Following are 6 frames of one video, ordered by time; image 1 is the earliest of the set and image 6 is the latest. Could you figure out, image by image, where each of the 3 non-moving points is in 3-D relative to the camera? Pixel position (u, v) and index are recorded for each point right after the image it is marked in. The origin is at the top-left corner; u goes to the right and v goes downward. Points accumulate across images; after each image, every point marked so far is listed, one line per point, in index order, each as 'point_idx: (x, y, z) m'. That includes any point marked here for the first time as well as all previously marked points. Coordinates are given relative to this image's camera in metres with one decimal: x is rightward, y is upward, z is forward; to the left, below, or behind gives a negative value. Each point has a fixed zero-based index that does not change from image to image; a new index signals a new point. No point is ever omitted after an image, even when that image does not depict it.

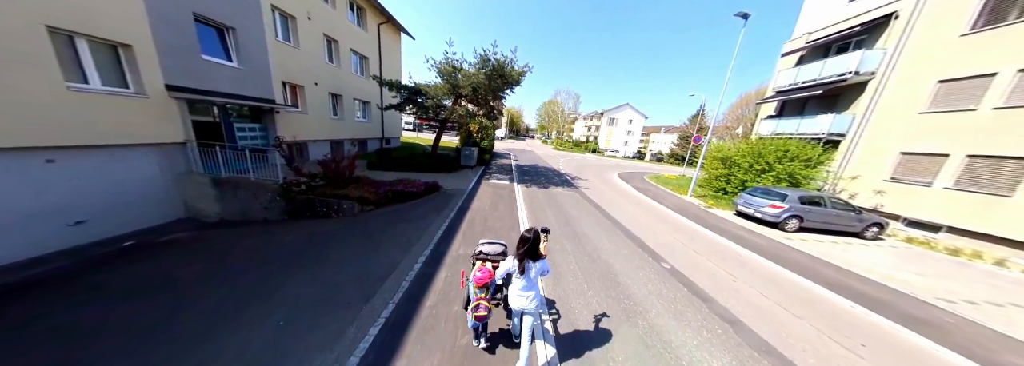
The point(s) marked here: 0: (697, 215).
0: (+8.2, -1.4, +9.2) m
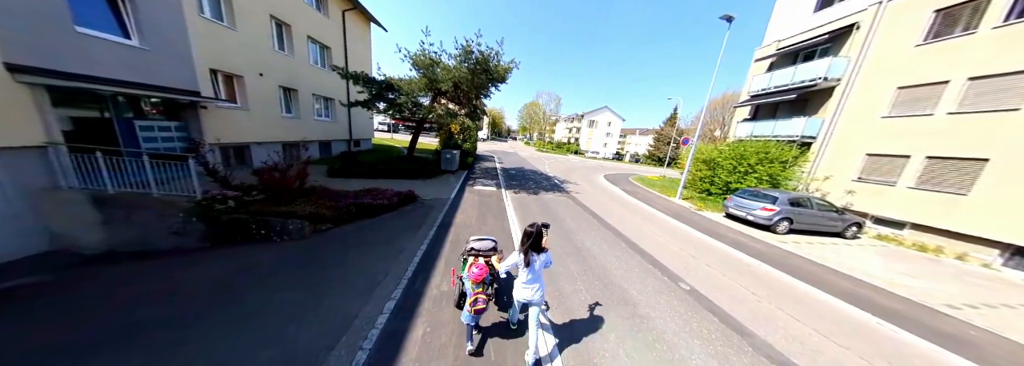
0: (+7.7, -1.5, +9.0) m
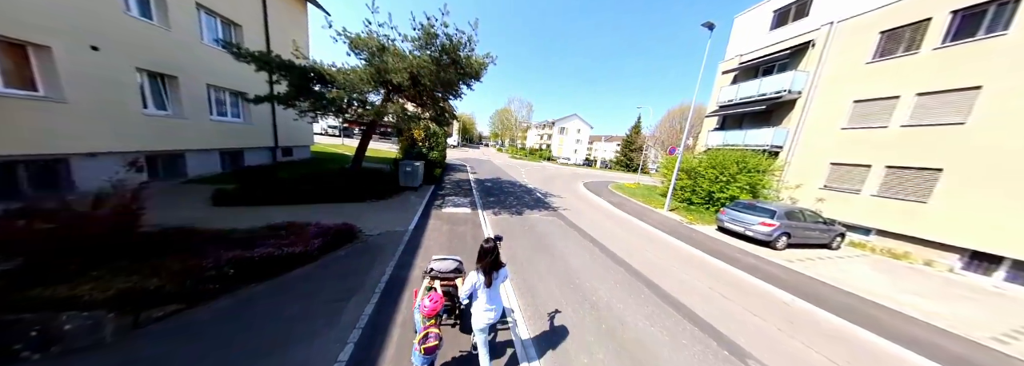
0: (+7.0, -2.1, +8.3) m
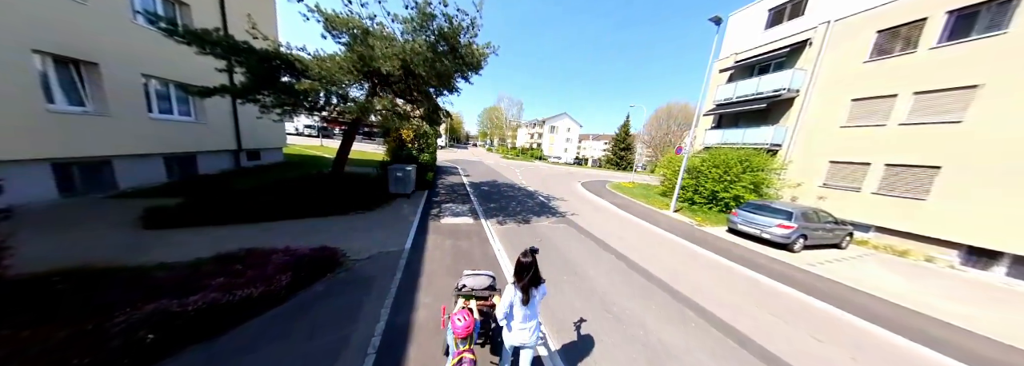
0: (+7.2, -2.1, +7.9) m
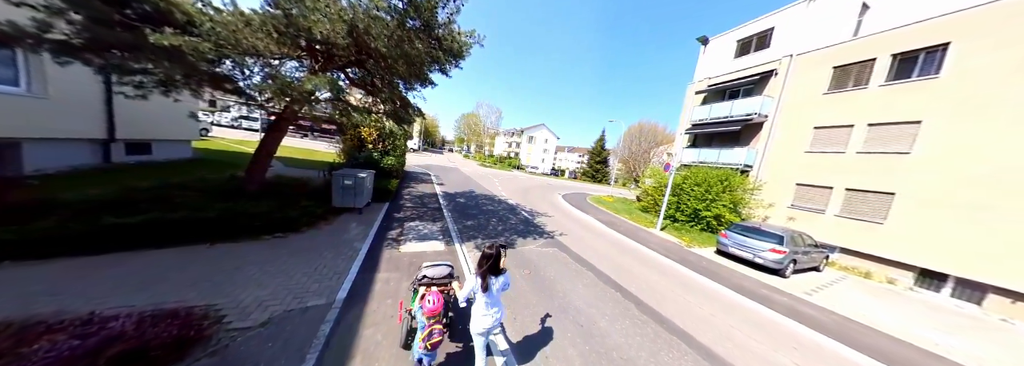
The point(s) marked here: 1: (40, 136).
0: (+6.5, -2.8, +7.4) m
1: (-13.4, +1.4, +6.1) m
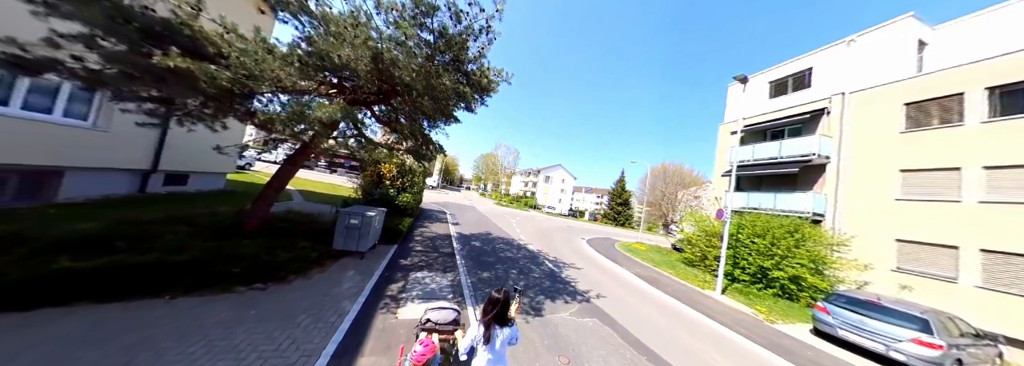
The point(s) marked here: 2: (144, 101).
0: (+7.1, -4.2, +5.4) m
1: (-12.6, +0.5, +6.4) m
2: (-5.6, +1.3, +3.3) m
